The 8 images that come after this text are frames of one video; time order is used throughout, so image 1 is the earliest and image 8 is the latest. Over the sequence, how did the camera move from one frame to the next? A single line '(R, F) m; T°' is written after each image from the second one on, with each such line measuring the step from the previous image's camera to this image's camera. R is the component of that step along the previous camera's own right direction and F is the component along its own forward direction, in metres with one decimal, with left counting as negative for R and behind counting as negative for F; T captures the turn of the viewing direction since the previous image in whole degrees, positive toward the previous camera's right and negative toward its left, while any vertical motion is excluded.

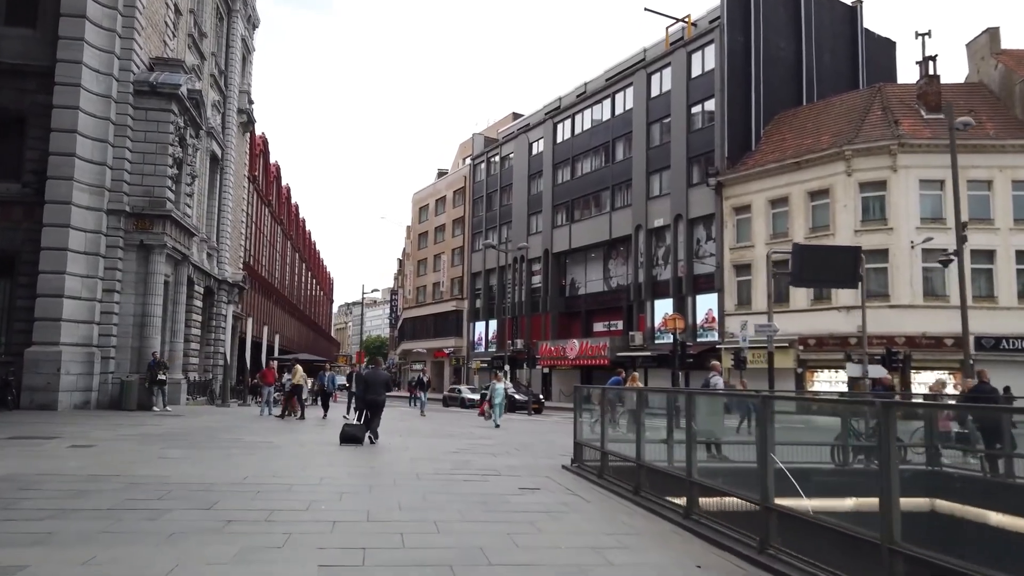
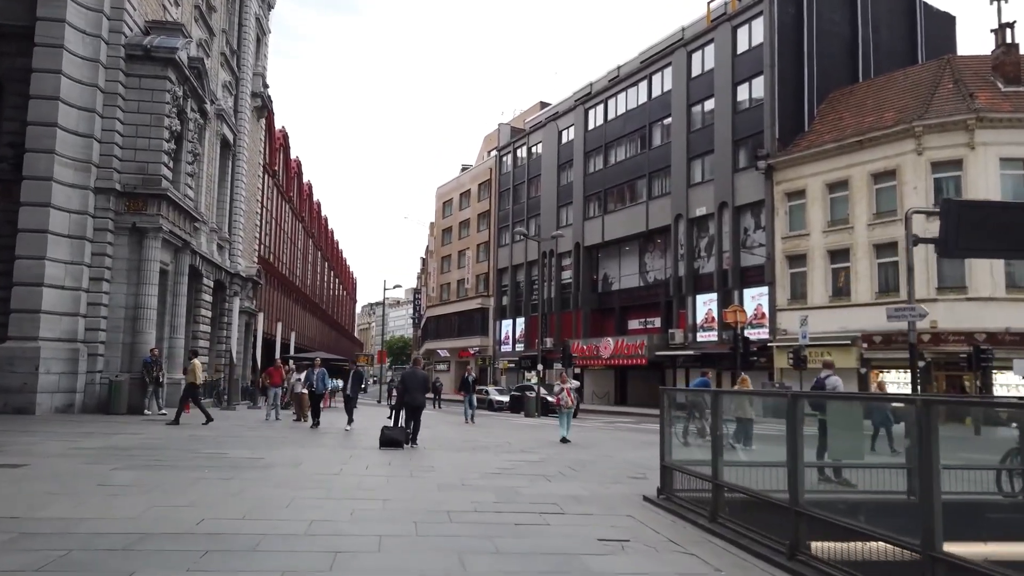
(-0.5, +3.3) m; -2°
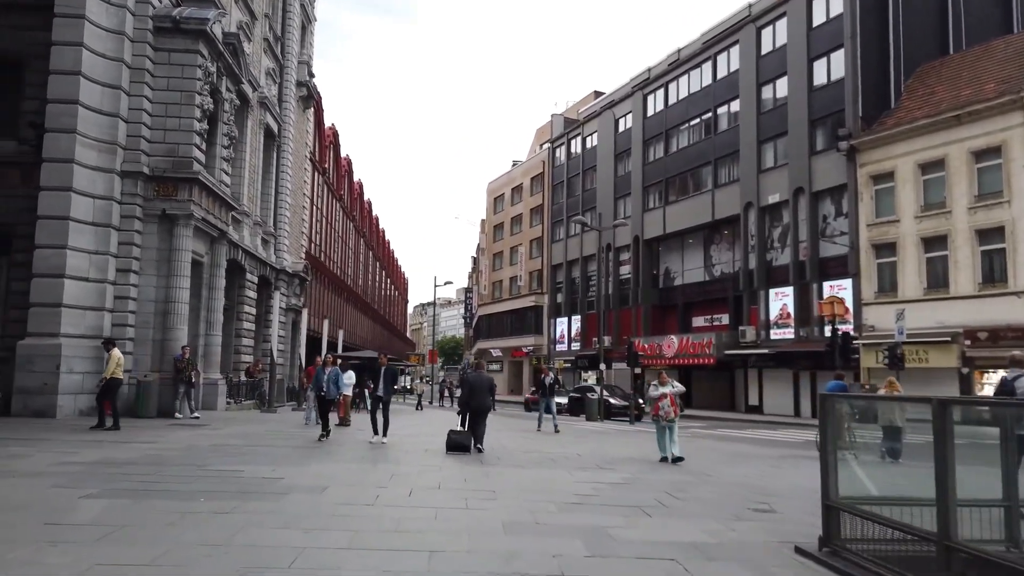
(-0.4, +2.6) m; -4°
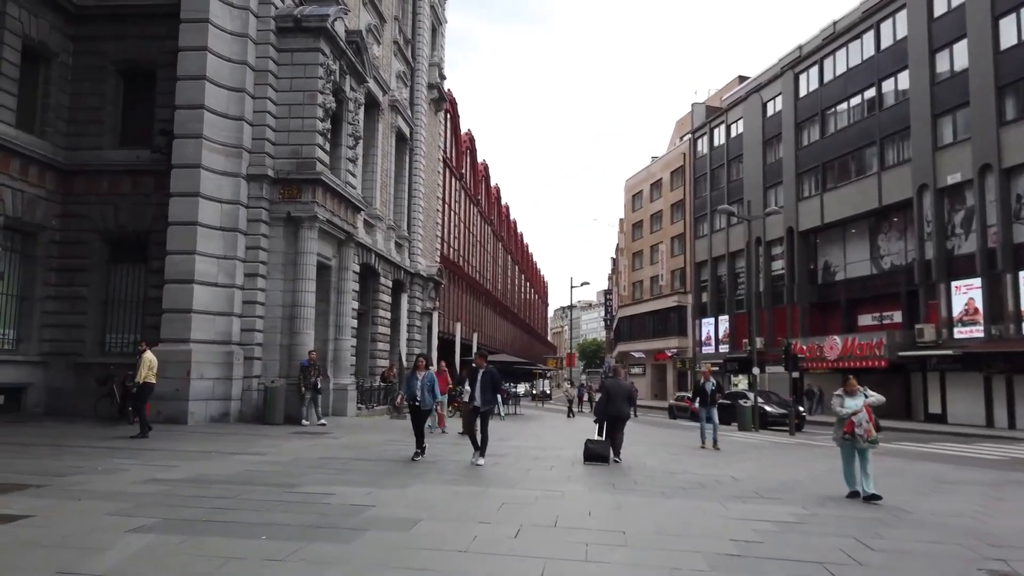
(+0.1, +1.9) m; -11°
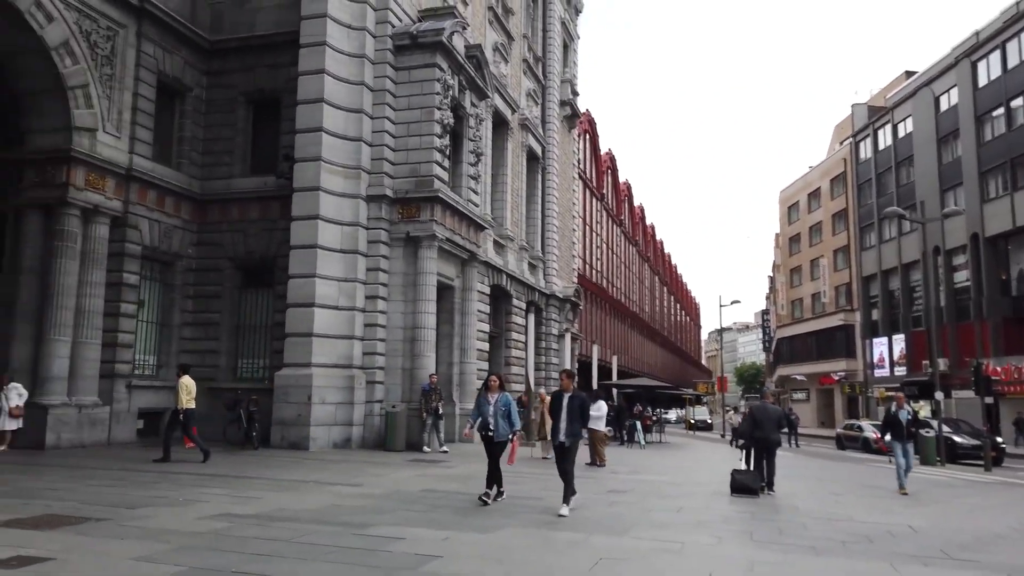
(+0.5, +1.6) m; -11°
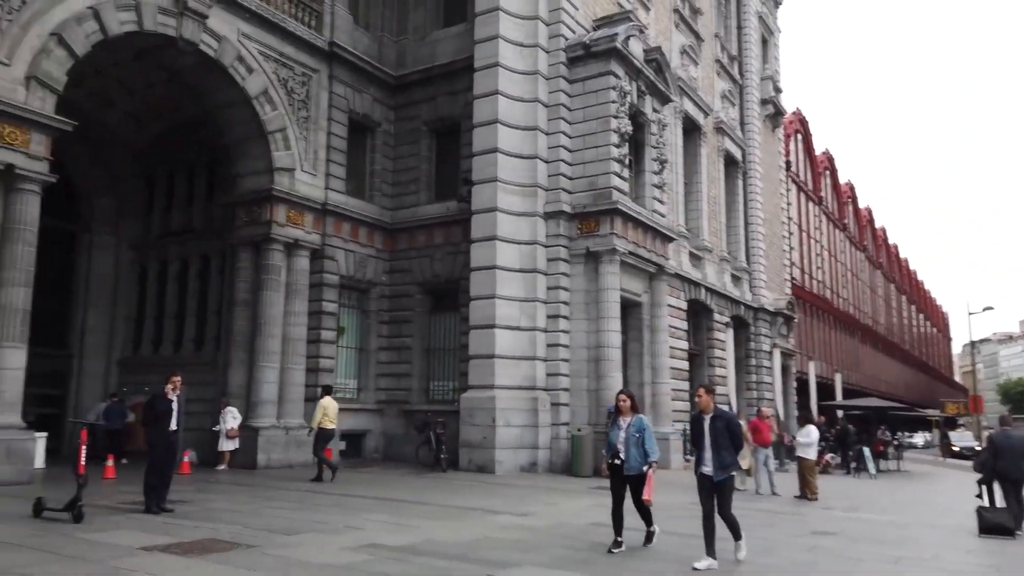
(+0.6, +1.0) m; -16°
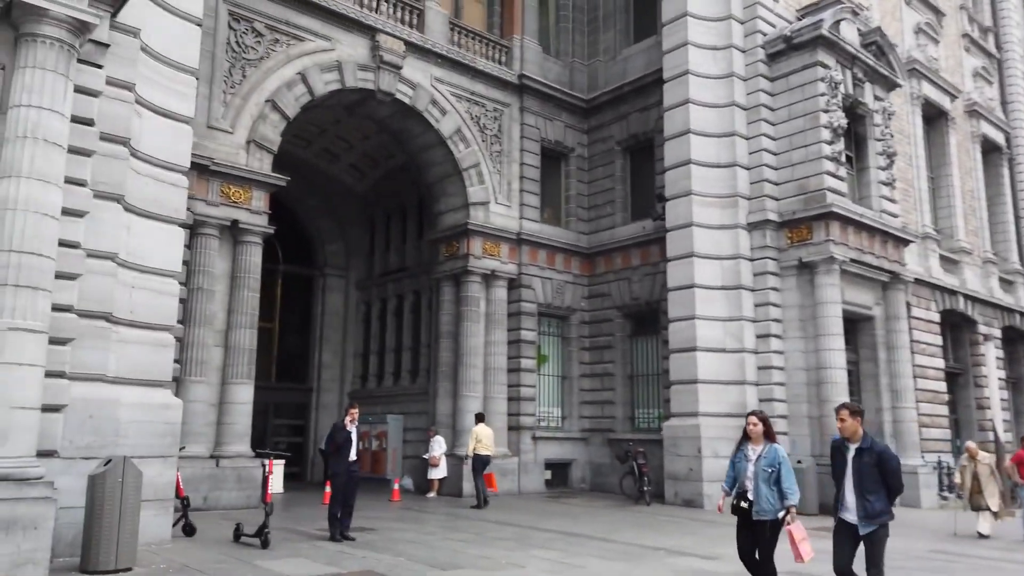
(+0.9, +0.7) m; -18°
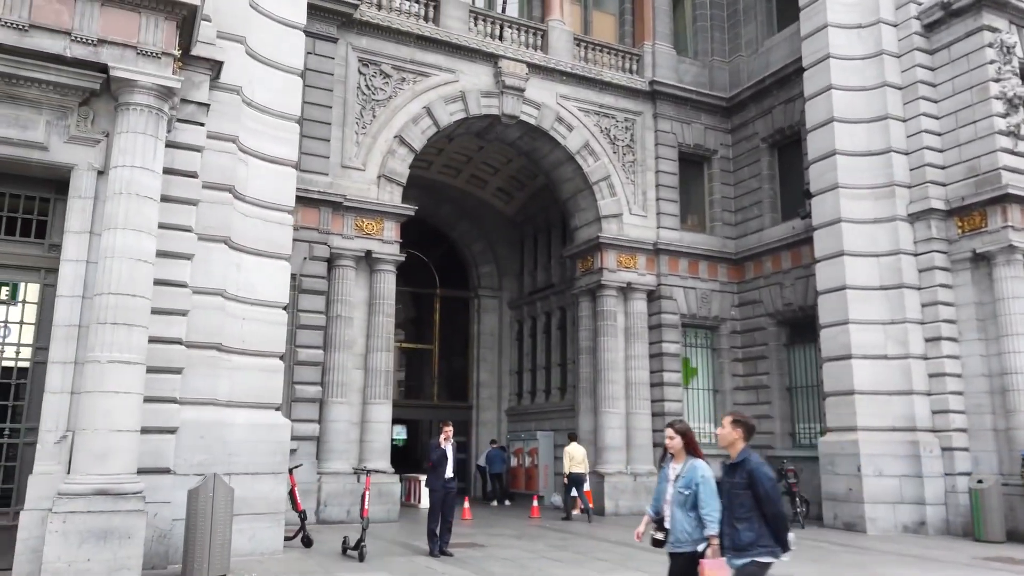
(+1.5, +0.3) m; -15°
